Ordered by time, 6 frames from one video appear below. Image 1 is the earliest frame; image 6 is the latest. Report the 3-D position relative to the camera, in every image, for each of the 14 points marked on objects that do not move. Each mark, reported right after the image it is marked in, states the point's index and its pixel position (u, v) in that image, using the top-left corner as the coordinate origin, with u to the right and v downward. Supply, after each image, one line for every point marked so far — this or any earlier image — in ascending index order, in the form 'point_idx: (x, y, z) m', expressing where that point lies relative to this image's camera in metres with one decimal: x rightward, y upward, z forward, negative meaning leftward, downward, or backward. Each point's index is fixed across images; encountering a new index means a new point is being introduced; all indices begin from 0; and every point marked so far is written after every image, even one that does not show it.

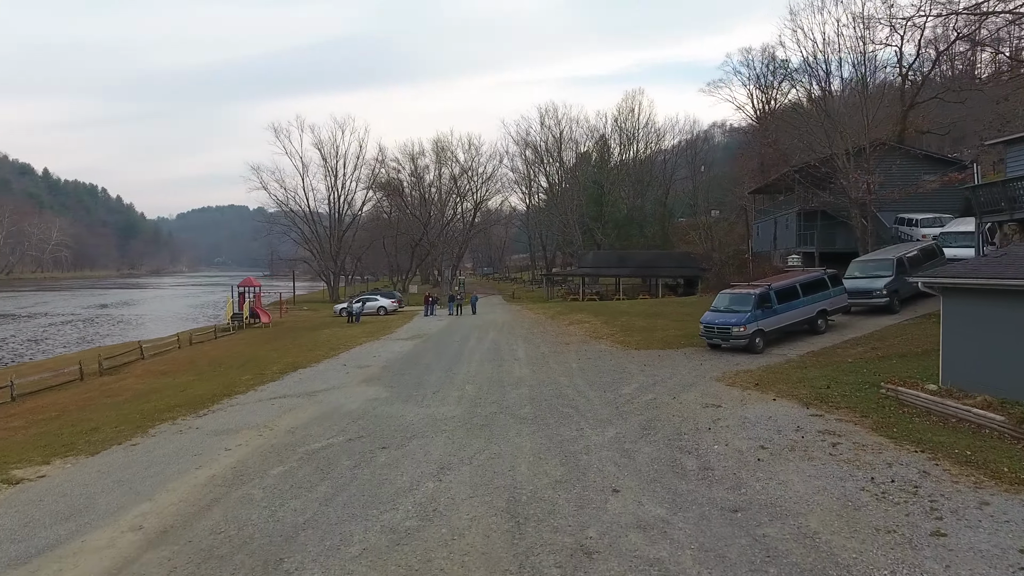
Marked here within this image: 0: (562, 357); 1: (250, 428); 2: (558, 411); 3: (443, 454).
0: (+1.4, -1.9, +18.3) m
1: (-4.5, -2.4, +11.4) m
2: (+0.8, -2.1, +11.7) m
3: (-1.0, -2.3, +9.4) m
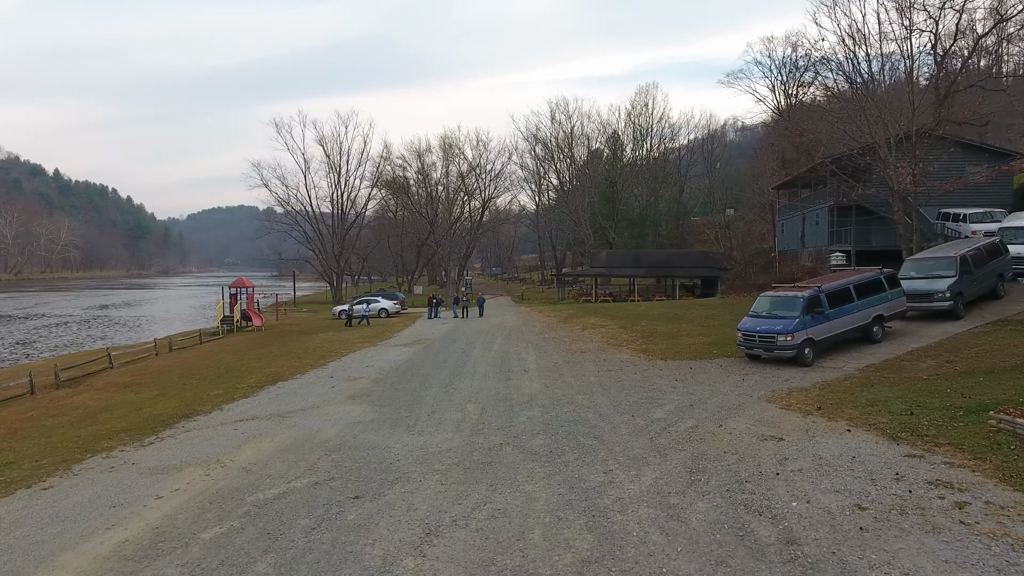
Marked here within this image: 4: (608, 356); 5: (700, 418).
0: (+1.6, -1.9, +16.1) m
1: (-4.4, -2.4, +9.3) m
2: (+0.9, -2.2, +9.5) m
3: (-0.9, -2.4, +7.2) m
4: (+2.6, -1.8, +17.9) m
5: (+2.9, -2.0, +10.5) m
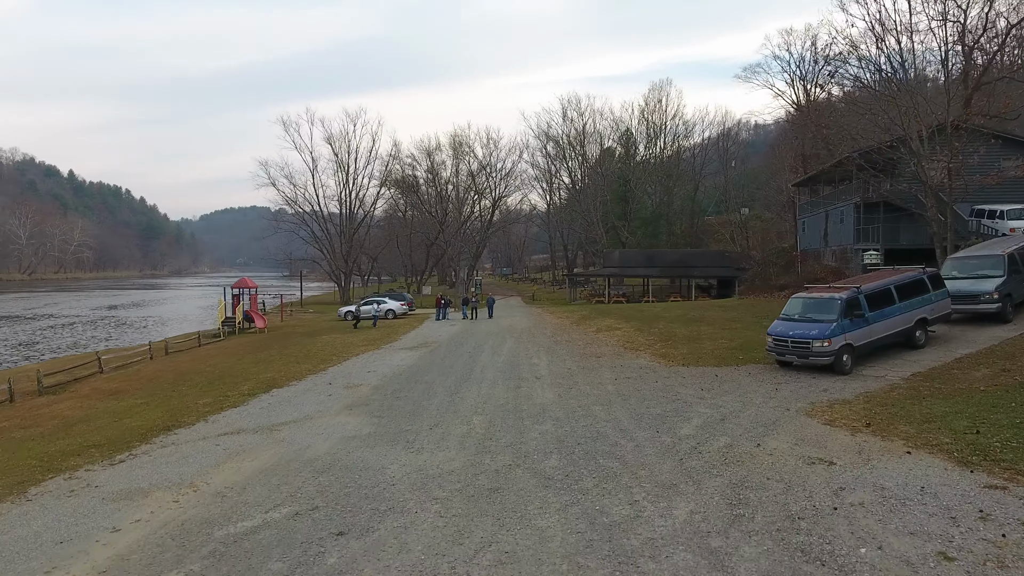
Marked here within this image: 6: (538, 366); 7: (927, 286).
0: (+1.8, -2.0, +14.9) m
1: (-4.2, -2.4, +8.2) m
2: (+1.0, -2.2, +8.3) m
3: (-0.8, -2.4, +6.1) m
4: (+2.8, -1.8, +16.7) m
5: (+3.1, -2.0, +9.3) m
6: (+0.6, -1.9, +16.6) m
7: (+8.9, 0.0, +14.5) m
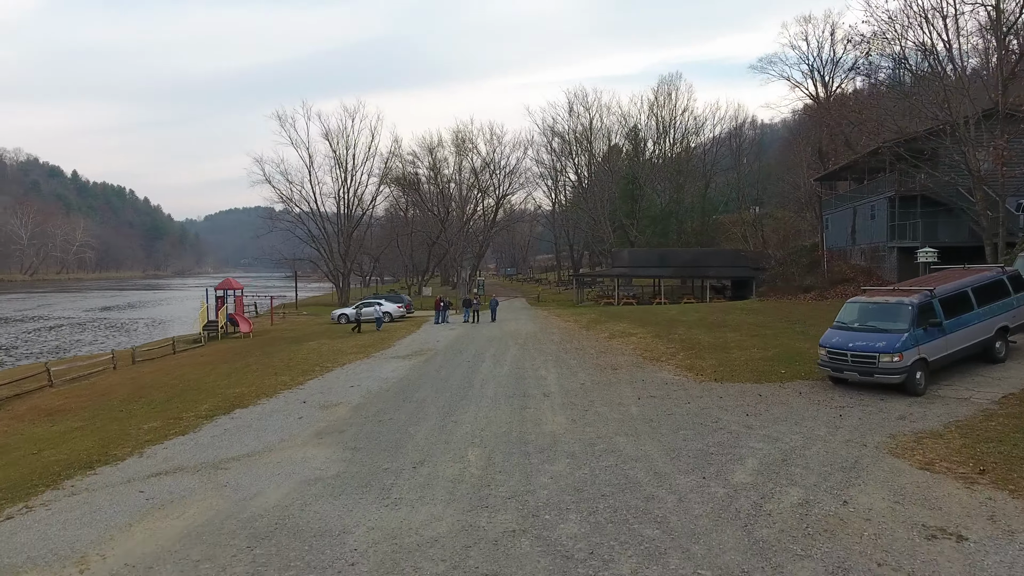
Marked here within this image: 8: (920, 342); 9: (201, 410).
0: (+1.9, -2.0, +12.7) m
1: (-4.2, -2.5, +6.1) m
2: (+1.1, -2.2, +6.1) m
3: (-0.8, -2.4, +3.9) m
4: (+2.9, -1.9, +14.5) m
5: (+3.1, -2.1, +7.1) m
6: (+0.7, -2.0, +14.5) m
7: (+9.0, 0.0, +12.2) m
8: (+6.5, -0.9, +10.8) m
9: (-5.9, -2.3, +12.7) m
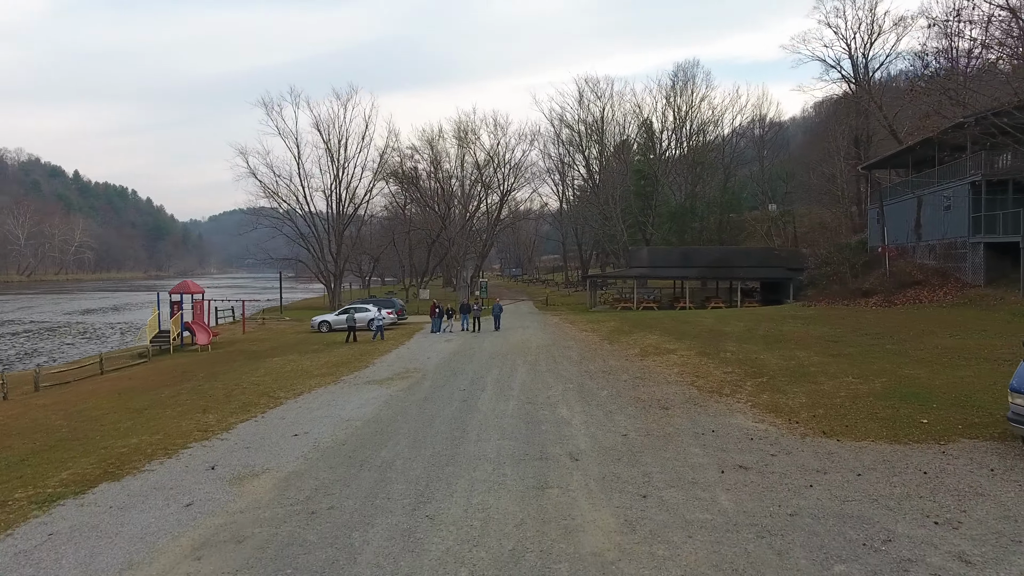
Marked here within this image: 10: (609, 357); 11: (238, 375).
0: (+2.0, -2.1, +8.4) m
1: (-4.1, -2.6, +1.8) m
2: (+1.2, -2.4, +1.8) m
3: (-0.7, -2.5, -0.4) m
4: (+3.1, -2.0, +10.1) m
5: (+3.2, -2.2, +2.7) m
6: (+0.9, -2.1, +10.1) m
7: (+9.2, -0.1, +7.8) m
8: (+6.7, -1.0, +6.4) m
9: (-5.7, -2.4, +8.4) m
10: (+2.5, -1.8, +17.4) m
11: (-7.0, -2.2, +17.1) m
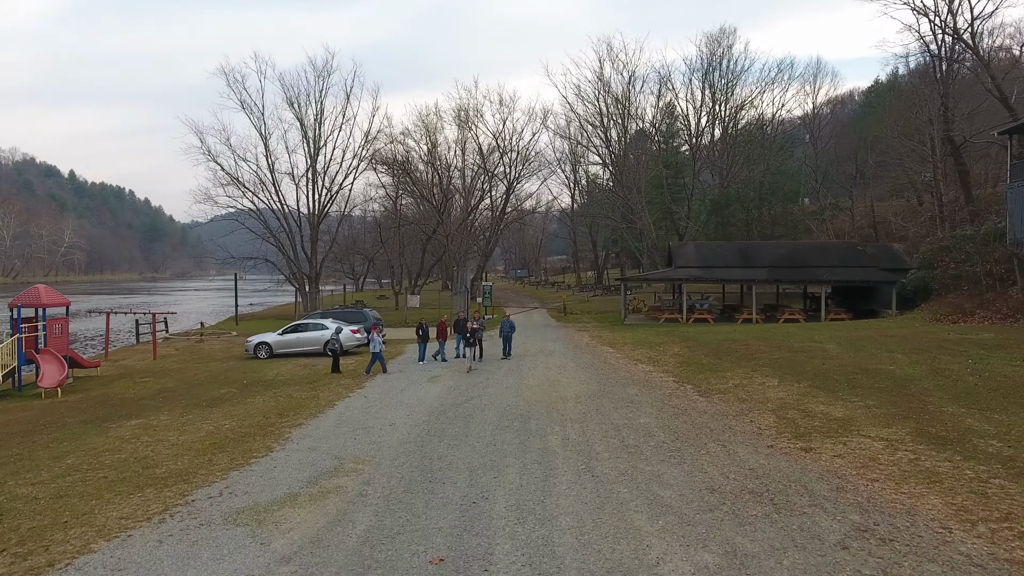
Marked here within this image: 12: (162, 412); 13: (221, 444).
0: (+2.4, -2.3, 0.0) m
1: (-3.8, -2.8, -6.6) m
2: (+1.5, -2.5, -6.6) m
3: (-0.3, -2.7, -8.8) m
4: (+3.5, -2.2, +1.7) m
5: (+3.6, -2.4, -5.7) m
6: (+1.3, -2.3, +1.7) m
7: (+9.5, -0.3, -0.6) m
8: (+7.0, -1.2, -2.0) m
9: (-5.4, -2.6, 0.0) m
10: (+2.9, -2.0, +9.0) m
11: (-6.6, -2.5, +8.8) m
12: (-6.6, -2.4, +12.8) m
13: (-4.4, -2.4, +10.2) m
